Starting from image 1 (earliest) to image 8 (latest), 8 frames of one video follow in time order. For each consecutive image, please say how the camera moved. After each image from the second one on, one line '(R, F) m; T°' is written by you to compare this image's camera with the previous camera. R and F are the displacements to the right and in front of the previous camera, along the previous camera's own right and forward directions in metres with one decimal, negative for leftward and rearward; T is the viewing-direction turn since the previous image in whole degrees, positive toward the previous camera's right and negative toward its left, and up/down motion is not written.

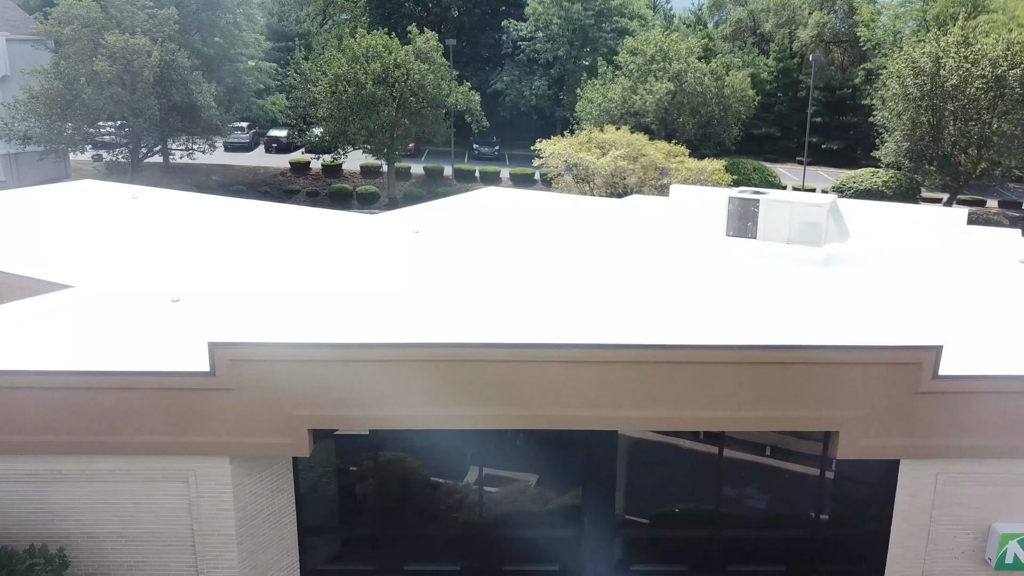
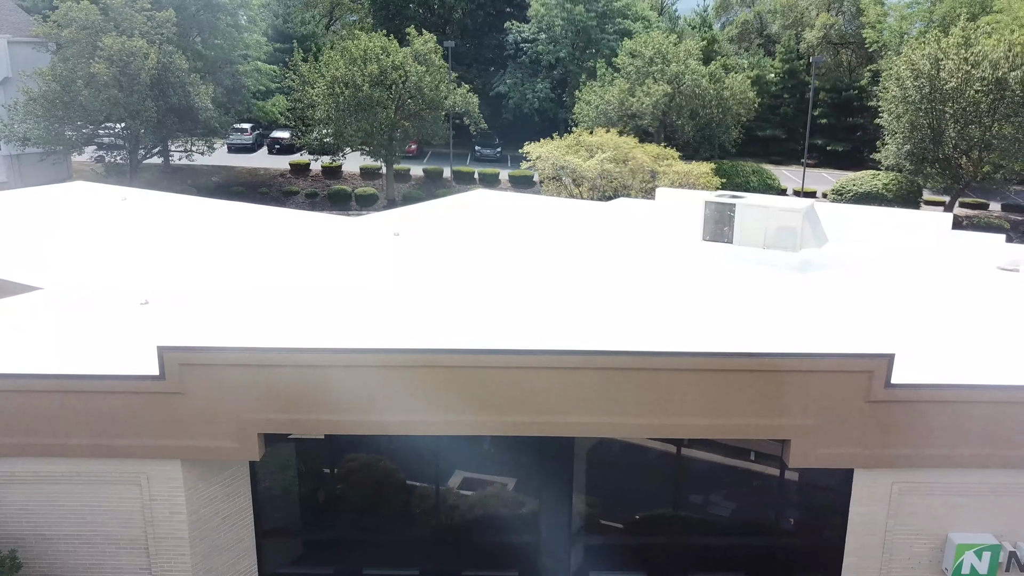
(+0.7, 0.0) m; -1°
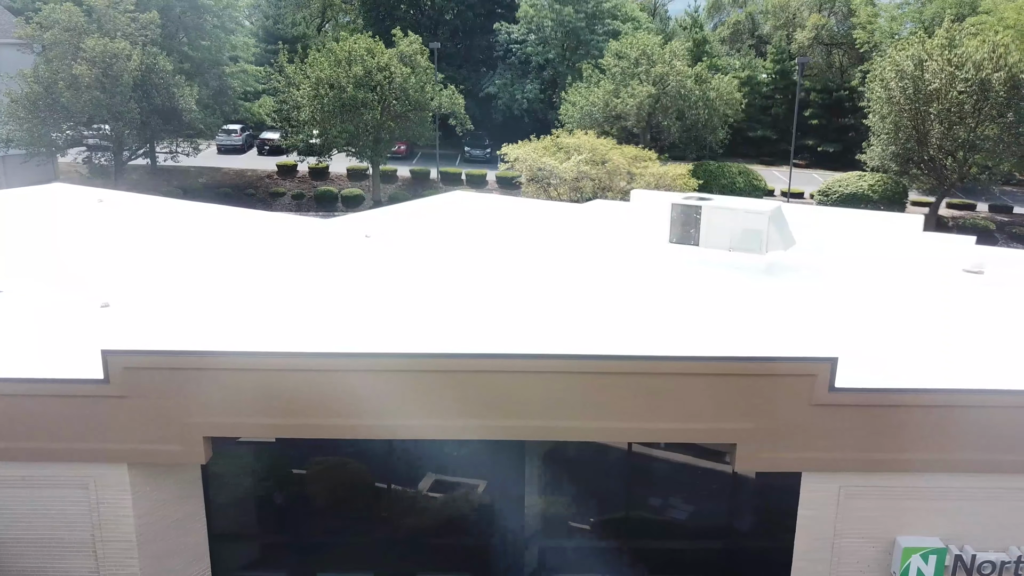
(+0.6, 0.0) m; 0°
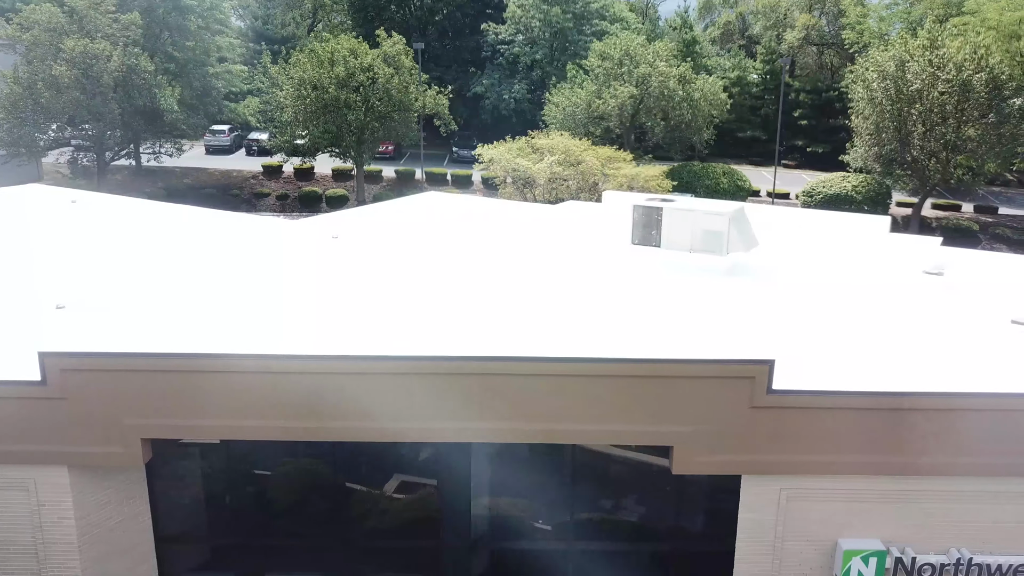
(+0.7, 0.0) m; 0°
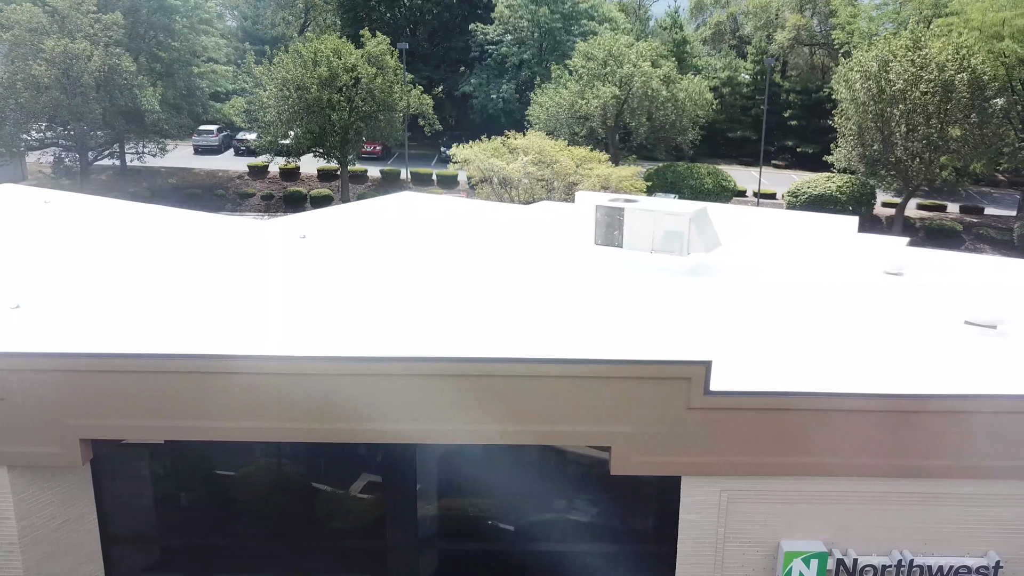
(+0.7, 0.0) m; 0°
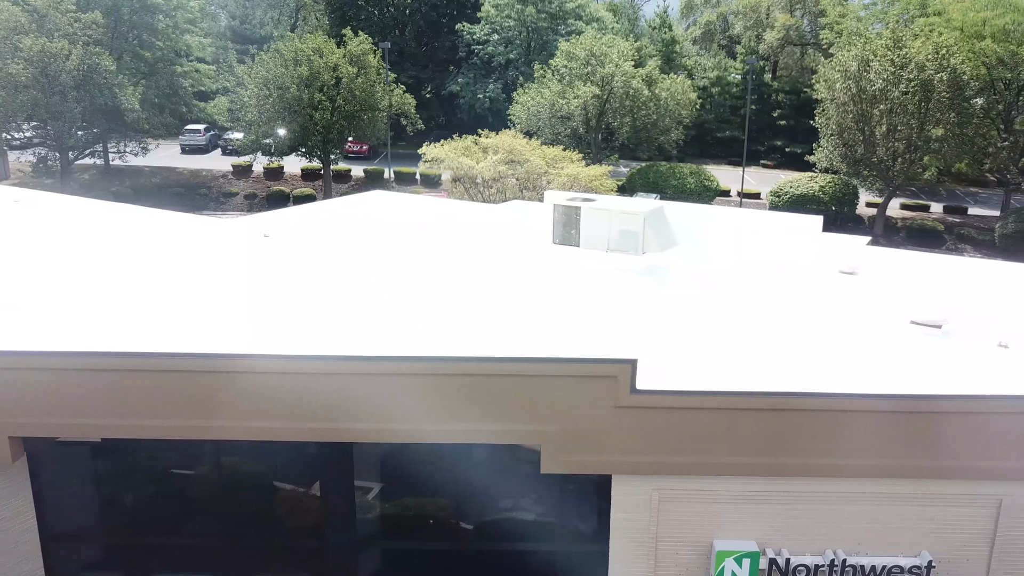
(+0.8, 0.0) m; 0°
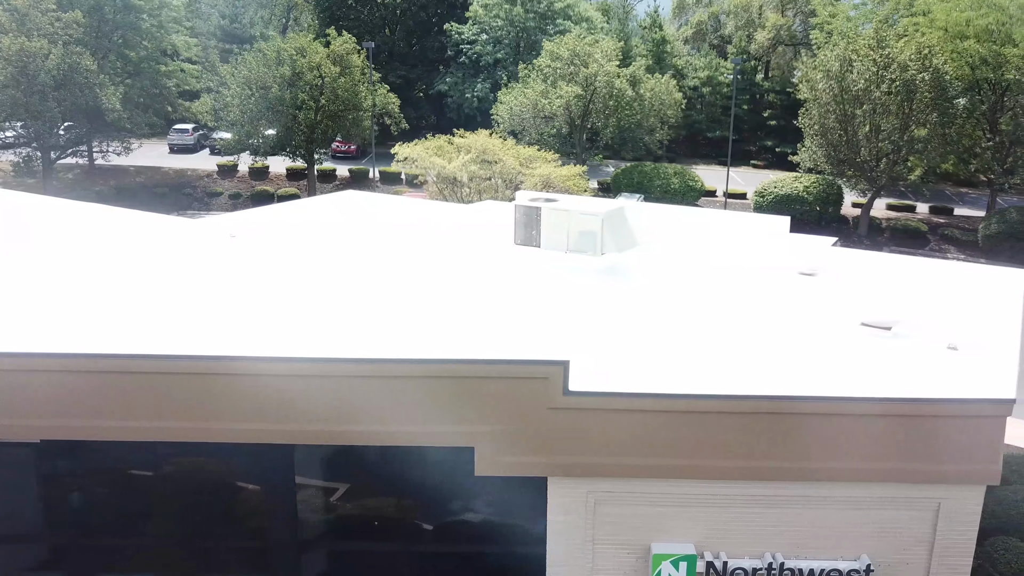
(+0.7, +0.1) m; 0°
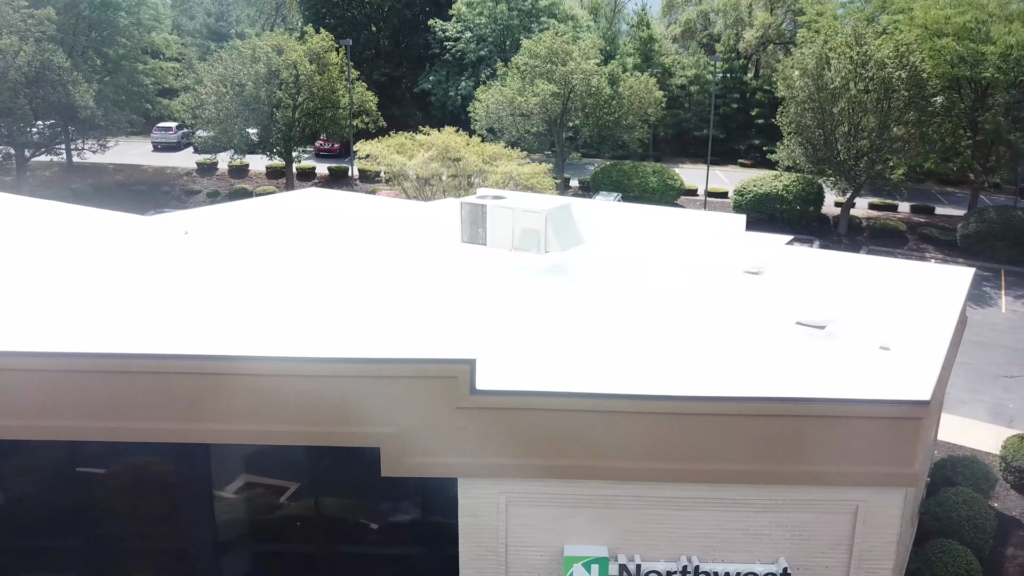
(+1.0, +0.2) m; 0°
